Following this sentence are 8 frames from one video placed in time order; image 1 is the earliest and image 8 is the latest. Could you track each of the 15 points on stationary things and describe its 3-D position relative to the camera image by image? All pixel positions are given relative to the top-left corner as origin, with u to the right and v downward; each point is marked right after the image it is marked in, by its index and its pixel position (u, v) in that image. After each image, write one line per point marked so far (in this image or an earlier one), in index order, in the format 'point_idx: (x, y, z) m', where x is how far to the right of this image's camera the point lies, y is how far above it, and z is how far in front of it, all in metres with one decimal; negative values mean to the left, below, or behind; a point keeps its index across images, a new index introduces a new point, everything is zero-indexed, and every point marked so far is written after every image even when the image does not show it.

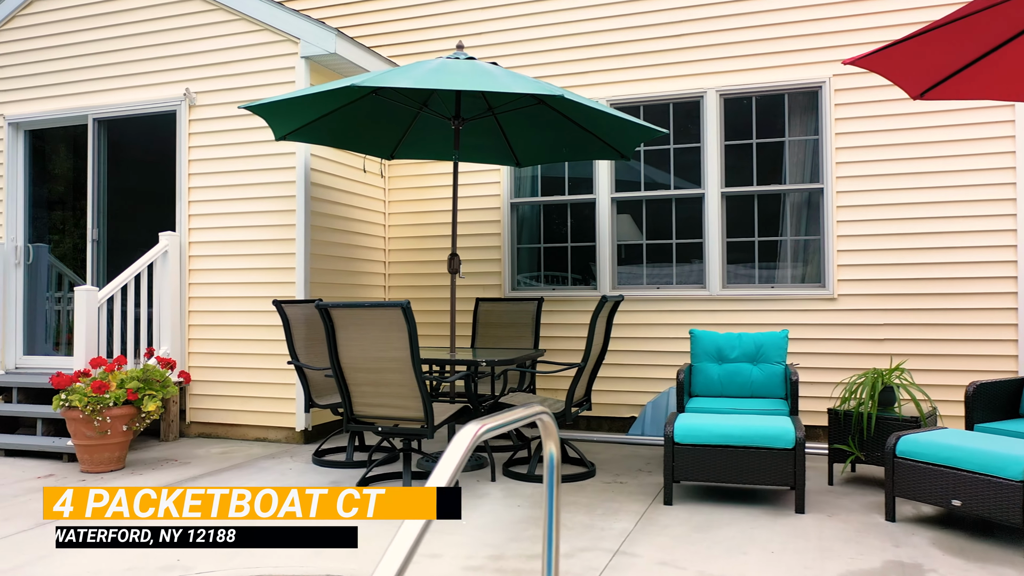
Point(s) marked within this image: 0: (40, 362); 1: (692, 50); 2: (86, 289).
0: (-2.5, -0.4, +6.1) m
1: (+0.9, +1.2, +5.6) m
2: (-1.8, 0.0, +4.8) m
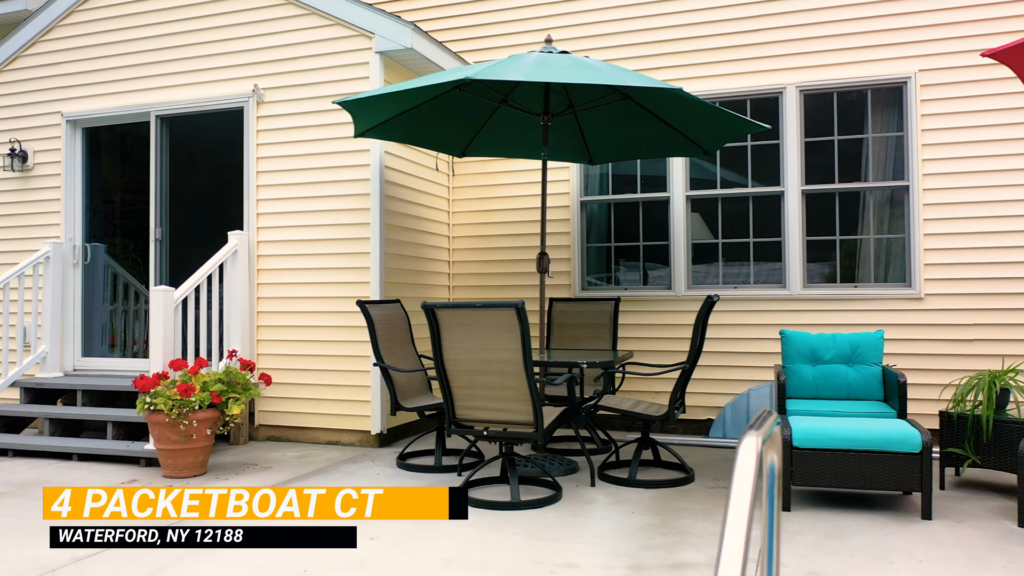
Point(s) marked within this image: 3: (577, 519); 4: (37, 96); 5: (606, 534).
0: (-2.2, -0.4, +6.0) m
1: (+1.2, +1.2, +5.5) m
2: (-1.4, 0.0, +4.7) m
3: (+0.2, -0.7, +3.6) m
4: (-2.6, +1.0, +6.1) m
5: (+0.3, -0.7, +3.3) m
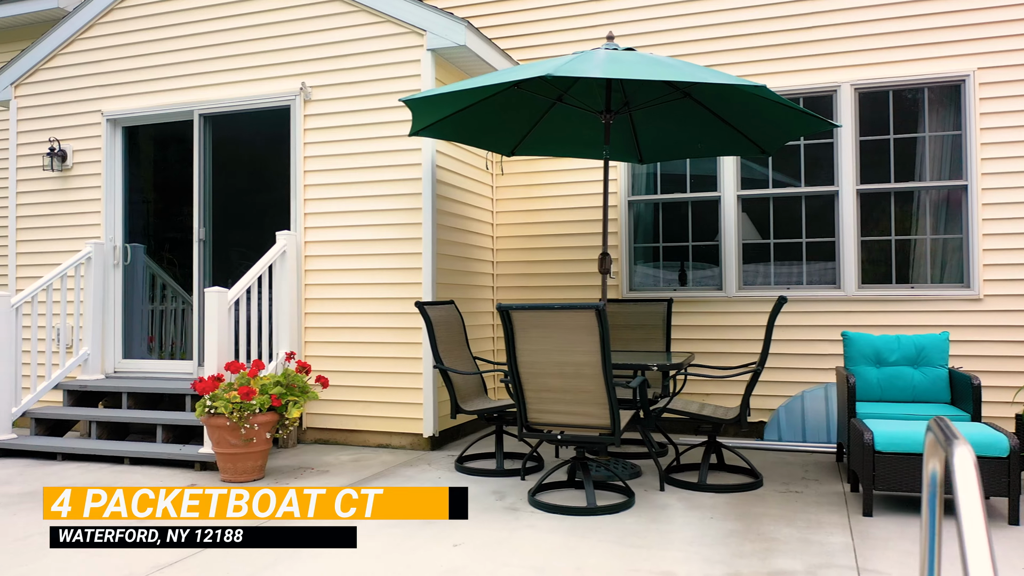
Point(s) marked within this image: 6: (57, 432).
0: (-1.9, -0.4, +5.9) m
1: (+1.5, +1.2, +5.4) m
2: (-1.2, 0.0, +4.6) m
3: (+0.5, -0.7, +3.5) m
4: (-2.3, +1.0, +6.1) m
5: (+0.5, -0.7, +3.2) m
6: (-2.2, -0.7, +5.5) m
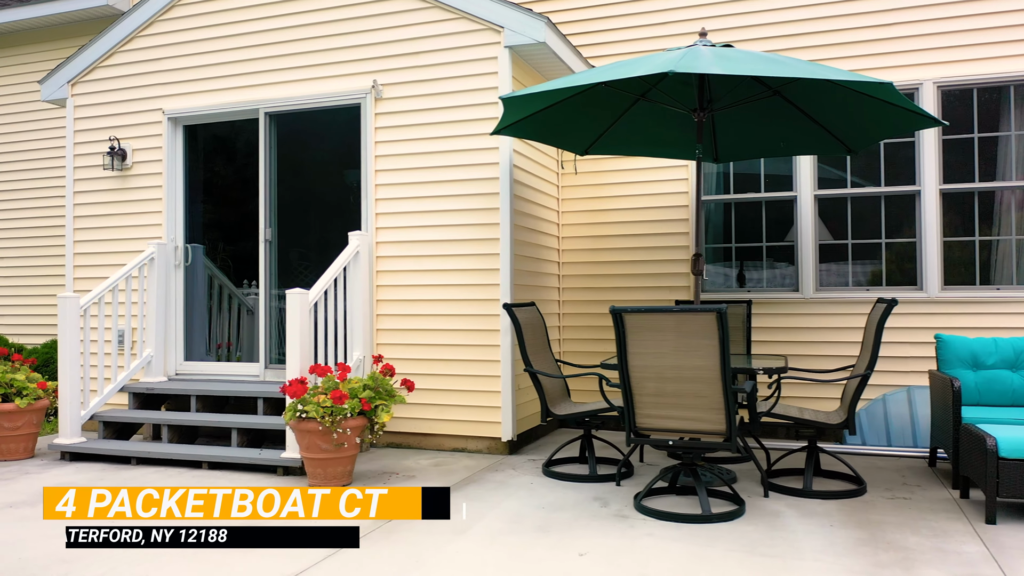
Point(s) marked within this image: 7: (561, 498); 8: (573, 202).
0: (-1.6, -0.4, +5.8) m
1: (+1.8, +1.2, +5.3) m
2: (-0.9, 0.0, +4.5) m
3: (+0.8, -0.7, +3.4) m
4: (-2.0, +1.0, +6.0) m
5: (+0.9, -0.7, +3.2) m
6: (-1.8, -0.7, +5.4) m
7: (+0.2, -0.7, +3.9) m
8: (+0.3, +0.5, +6.0) m
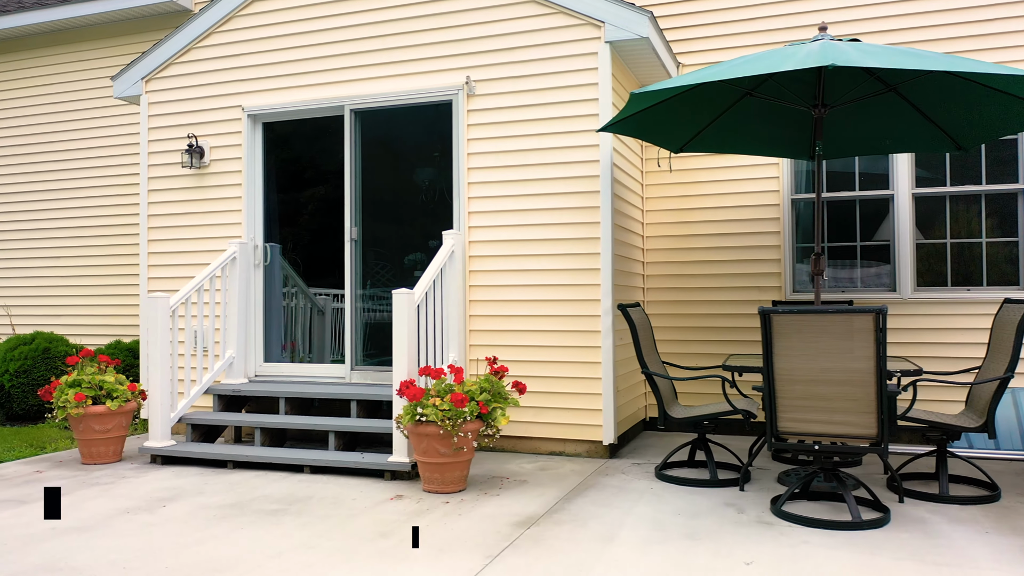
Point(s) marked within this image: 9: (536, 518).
0: (-1.2, -0.4, +5.7) m
1: (+2.3, +1.2, +5.2) m
2: (-0.4, 0.0, +4.4) m
3: (+1.2, -0.7, +3.3) m
4: (-1.5, +1.0, +5.9) m
5: (+1.3, -0.7, +3.1) m
6: (-1.4, -0.7, +5.3) m
7: (+0.6, -0.7, +3.8) m
8: (+0.8, +0.5, +5.9) m
9: (+0.1, -0.7, +3.6) m
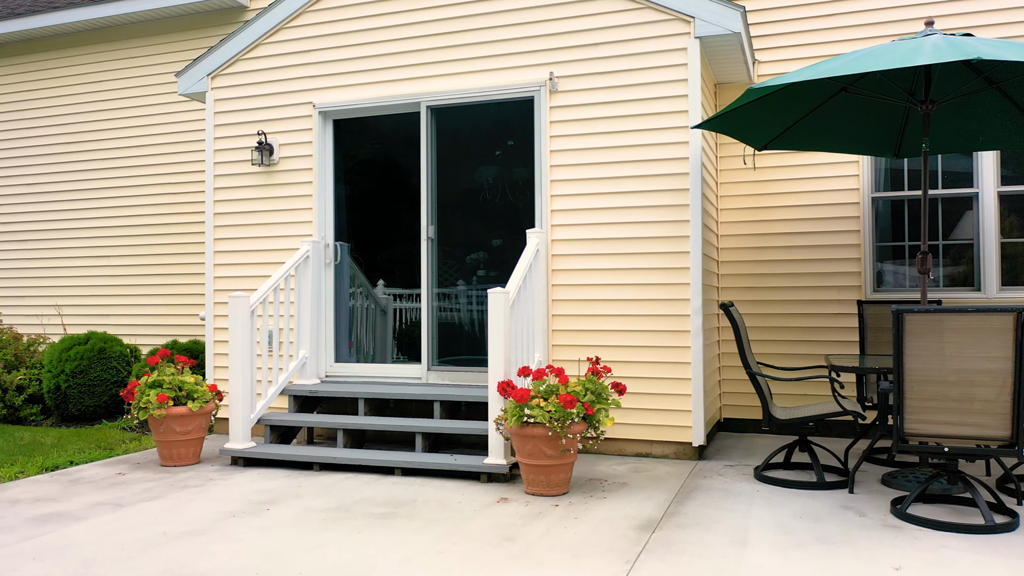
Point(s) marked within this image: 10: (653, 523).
0: (-0.8, -0.4, +5.6) m
1: (+2.6, +1.2, +5.2) m
2: (0.0, 0.0, +4.4) m
3: (+1.6, -0.7, +3.3) m
4: (-1.2, +1.0, +5.8) m
5: (+1.7, -0.7, +3.0) m
6: (-1.0, -0.7, +5.2) m
7: (+1.0, -0.7, +3.8) m
8: (+1.1, +0.5, +5.8) m
9: (+0.5, -0.7, +3.6) m
10: (+0.4, -0.7, +3.6) m
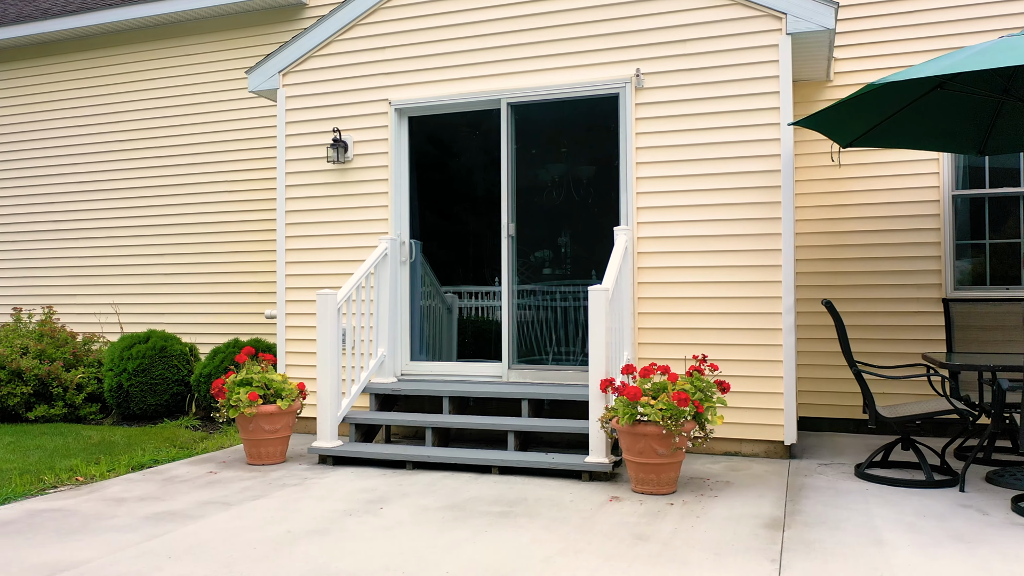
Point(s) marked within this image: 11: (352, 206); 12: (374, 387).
0: (-0.4, -0.4, +5.6) m
1: (+3.0, +1.2, +5.1) m
2: (+0.3, 0.0, +4.3) m
3: (+2.0, -0.7, +3.2) m
4: (-0.8, +1.0, +5.8) m
5: (+2.1, -0.7, +3.0) m
6: (-0.6, -0.7, +5.2) m
7: (+1.4, -0.7, +3.7) m
8: (+1.5, +0.5, +5.8) m
9: (+0.8, -0.7, +3.5) m
10: (+0.8, -0.7, +3.5) m
11: (-0.8, +0.4, +5.8) m
12: (-0.6, -0.5, +5.3) m
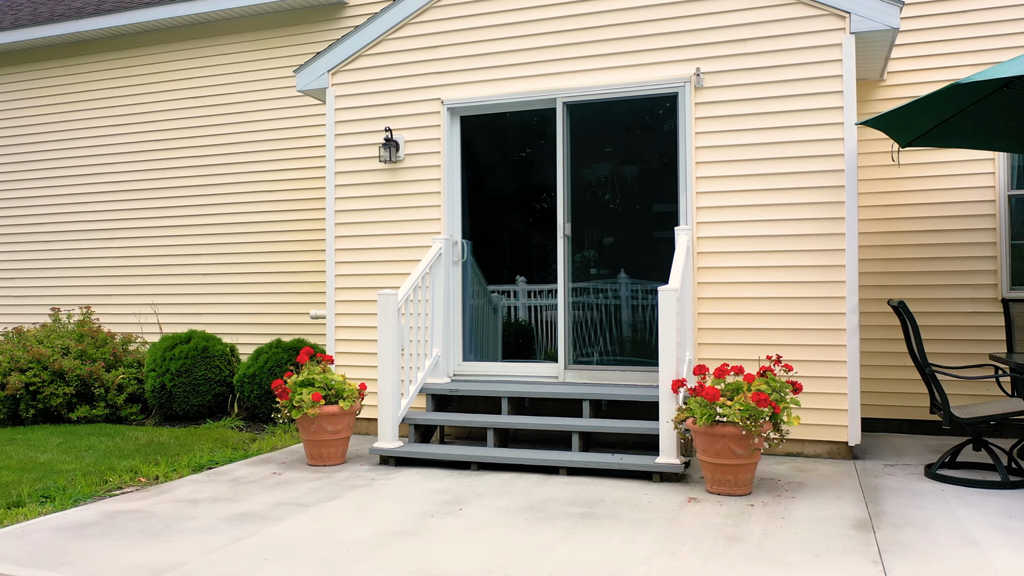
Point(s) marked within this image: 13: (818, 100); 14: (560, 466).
0: (-0.1, -0.4, +5.6) m
1: (+3.3, +1.2, +5.1) m
2: (+0.6, 0.0, +4.3) m
3: (+2.3, -0.7, +3.2) m
4: (-0.5, +1.0, +5.8) m
5: (+2.3, -0.7, +3.0) m
6: (-0.4, -0.7, +5.1) m
7: (+1.6, -0.7, +3.7) m
8: (+1.8, +0.5, +5.7) m
9: (+1.1, -0.7, +3.5) m
10: (+1.1, -0.7, +3.5) m
11: (-0.6, +0.4, +5.8) m
12: (-0.4, -0.5, +5.3) m
13: (+1.3, +0.8, +4.9) m
14: (+0.2, -0.7, +4.5) m
